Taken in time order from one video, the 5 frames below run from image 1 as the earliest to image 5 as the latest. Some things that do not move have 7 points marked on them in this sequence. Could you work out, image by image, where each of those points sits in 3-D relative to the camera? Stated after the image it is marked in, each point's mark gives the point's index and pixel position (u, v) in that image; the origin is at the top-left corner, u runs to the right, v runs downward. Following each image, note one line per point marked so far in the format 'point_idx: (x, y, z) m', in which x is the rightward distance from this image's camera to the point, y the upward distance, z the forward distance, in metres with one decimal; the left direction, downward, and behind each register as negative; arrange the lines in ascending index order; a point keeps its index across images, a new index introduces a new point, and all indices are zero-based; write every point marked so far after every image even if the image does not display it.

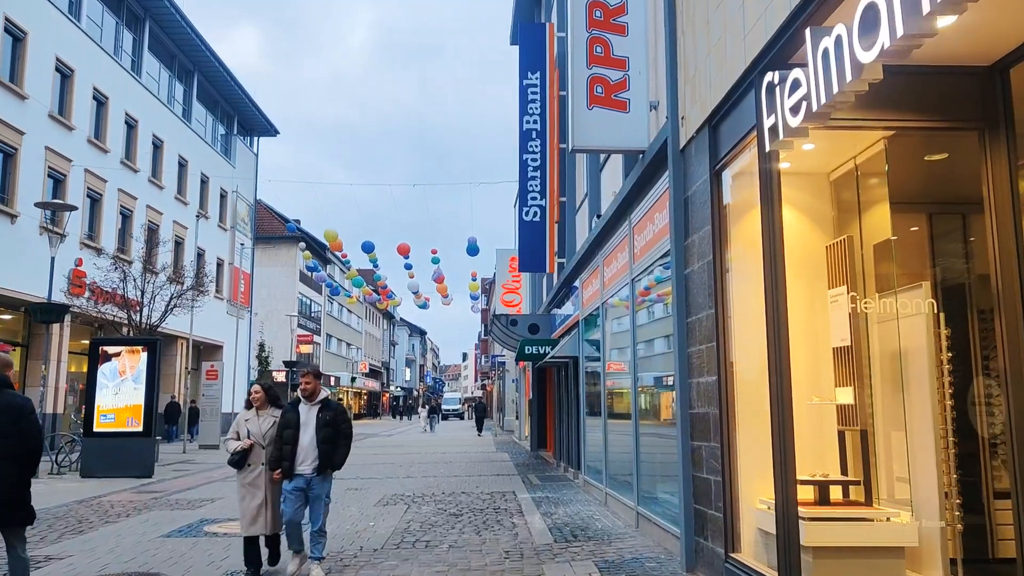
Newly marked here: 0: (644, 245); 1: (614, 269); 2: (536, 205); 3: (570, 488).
0: (+1.5, +0.5, +9.3) m
1: (+1.5, +0.3, +11.5) m
2: (+0.5, +1.7, +16.5) m
3: (+1.0, -3.4, +13.7) m
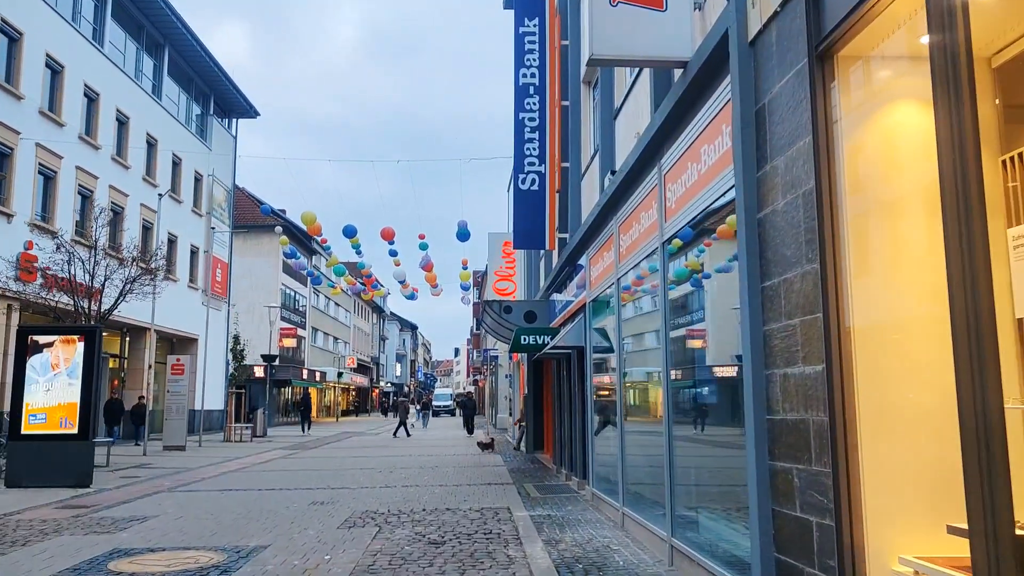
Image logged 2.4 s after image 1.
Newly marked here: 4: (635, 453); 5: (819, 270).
0: (+1.5, +0.8, +7.1) m
1: (+1.4, +0.6, +9.3) m
2: (+0.4, +2.1, +14.3) m
3: (+0.9, -3.1, +11.5) m
4: (+1.5, -2.0, +9.5) m
5: (+1.6, +0.1, +4.3) m
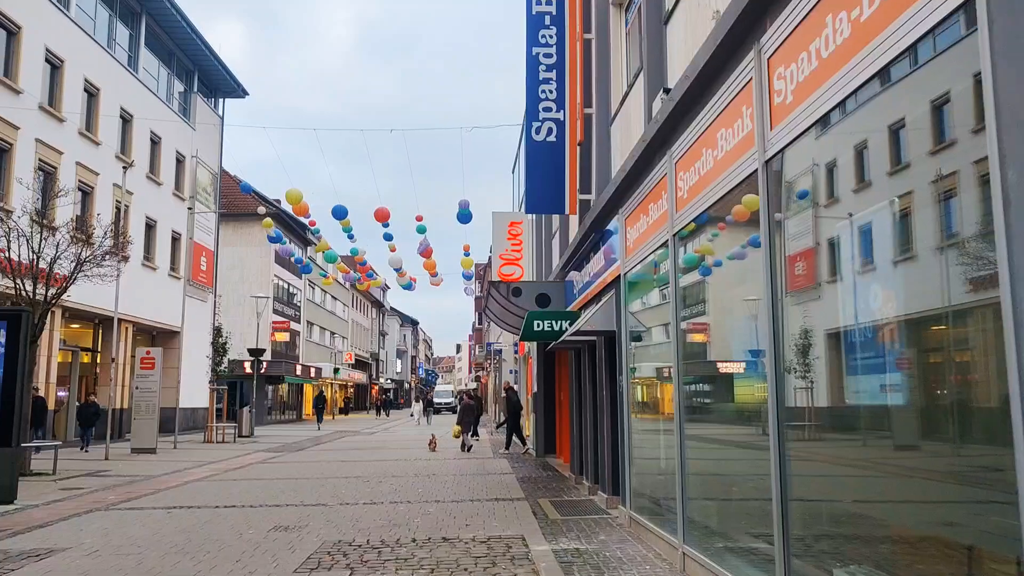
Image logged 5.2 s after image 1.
0: (+1.7, +1.2, +4.6) m
1: (+1.6, +1.0, +6.7) m
2: (+0.6, +2.5, +11.7) m
3: (+1.1, -2.7, +8.9) m
4: (+1.6, -1.6, +7.0) m
5: (+1.8, +0.4, +1.7) m
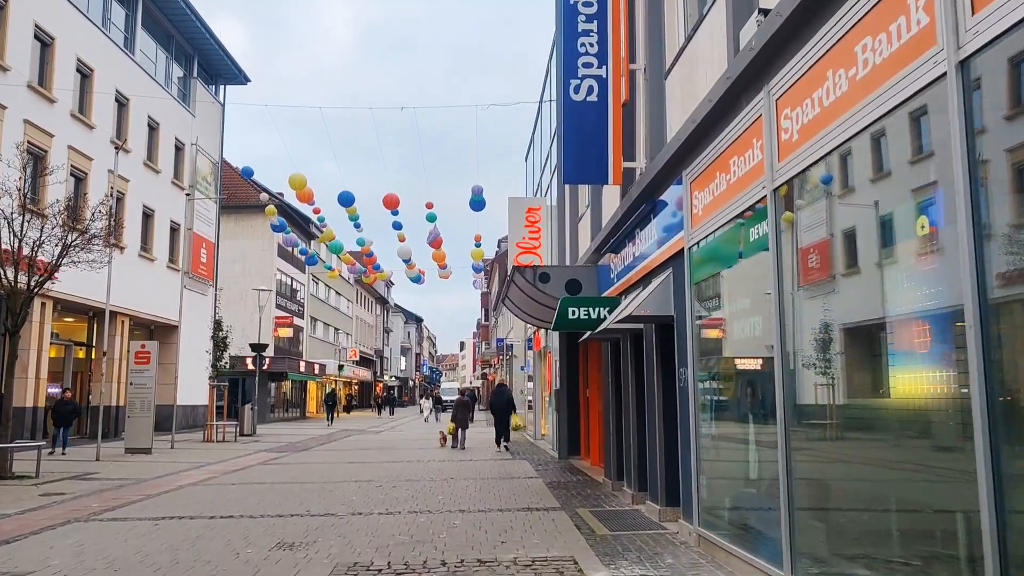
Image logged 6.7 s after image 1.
0: (+2.1, +1.4, +3.1) m
1: (+2.0, +1.2, +5.3) m
2: (+1.0, +2.7, +10.3) m
3: (+1.5, -2.5, +7.5) m
4: (+2.1, -1.4, +5.6) m
5: (+2.2, +0.7, +0.3) m
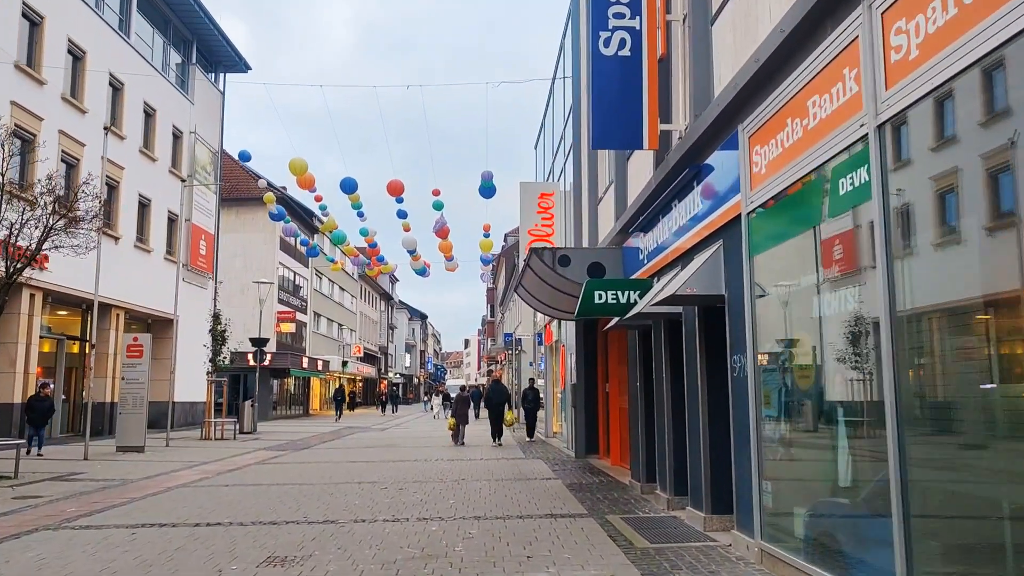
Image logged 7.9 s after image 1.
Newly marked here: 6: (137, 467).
0: (+2.3, +1.6, +2.0) m
1: (+2.2, +1.4, +4.1) m
2: (+1.3, +3.0, +9.1) m
3: (+1.8, -2.2, +6.4) m
4: (+2.3, -1.1, +4.4) m
5: (+2.4, +0.9, -0.9) m
6: (-7.9, -3.7, +16.9) m
